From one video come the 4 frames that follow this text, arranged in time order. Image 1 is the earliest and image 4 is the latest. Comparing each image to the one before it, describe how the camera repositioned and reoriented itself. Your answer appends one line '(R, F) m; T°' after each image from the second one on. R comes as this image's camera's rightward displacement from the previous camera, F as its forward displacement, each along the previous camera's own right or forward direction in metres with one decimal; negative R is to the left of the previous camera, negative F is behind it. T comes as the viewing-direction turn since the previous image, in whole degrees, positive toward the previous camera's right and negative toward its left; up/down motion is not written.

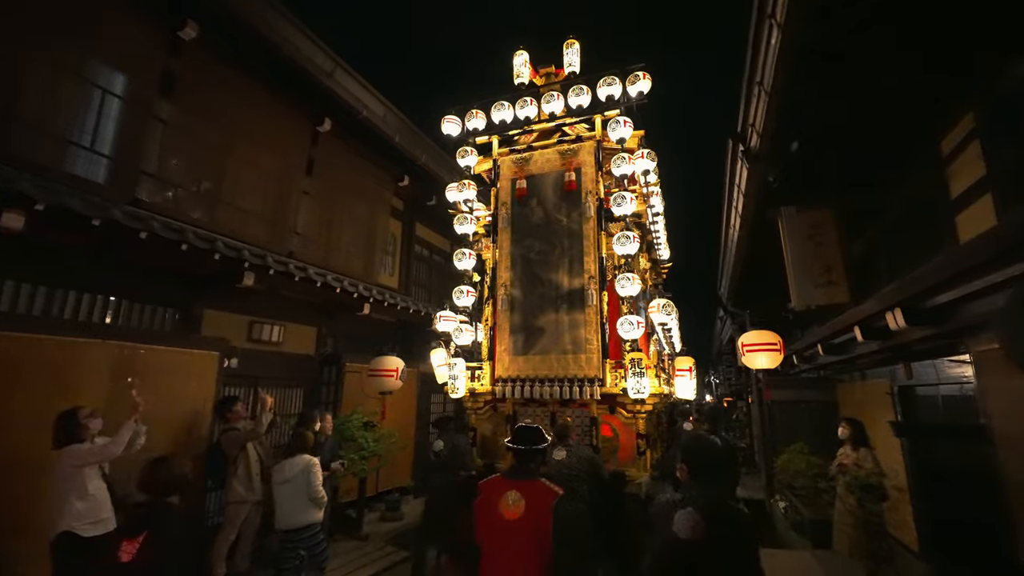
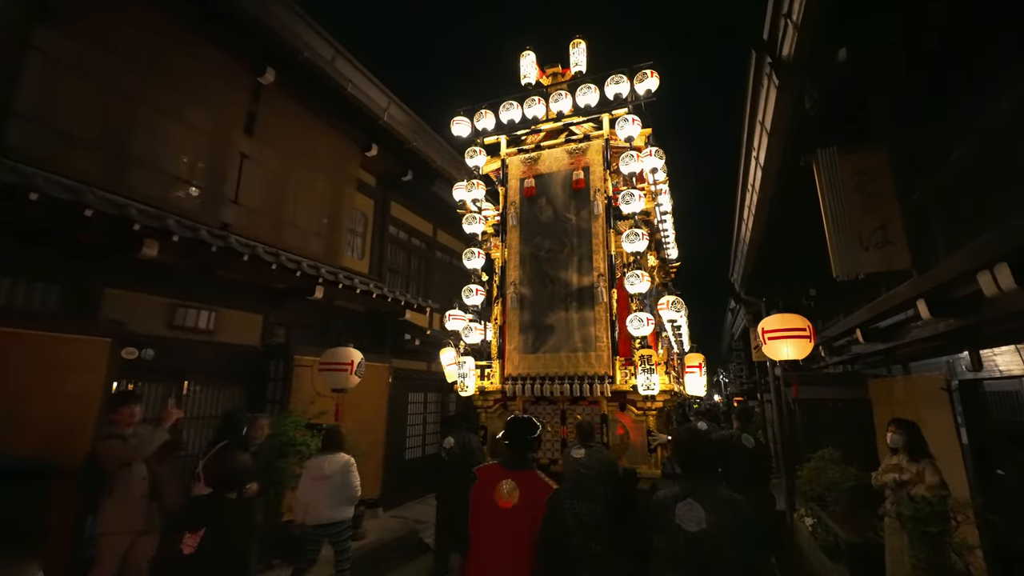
(+0.7, +1.5) m; -1°
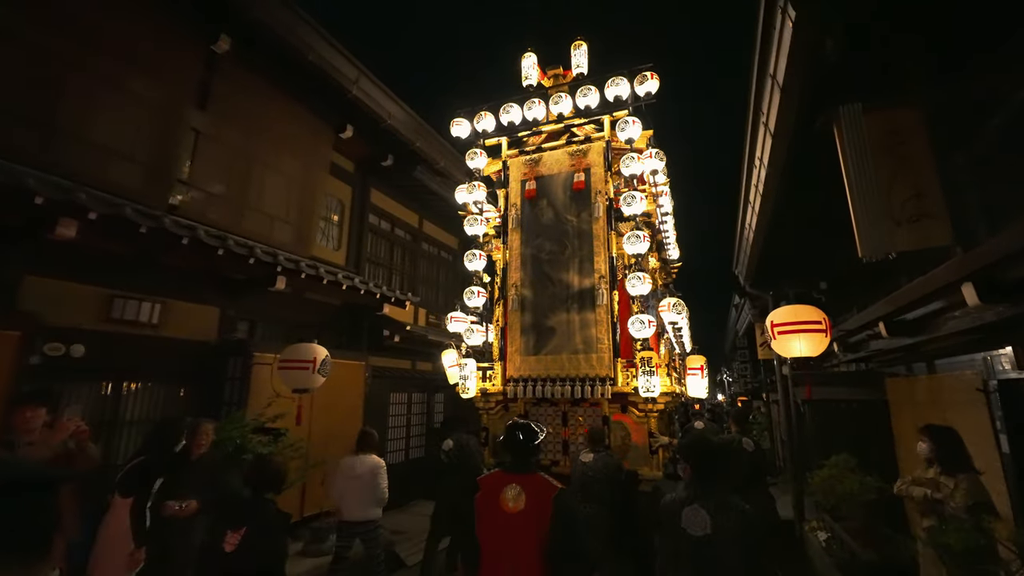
(+0.4, +0.8) m; 0°
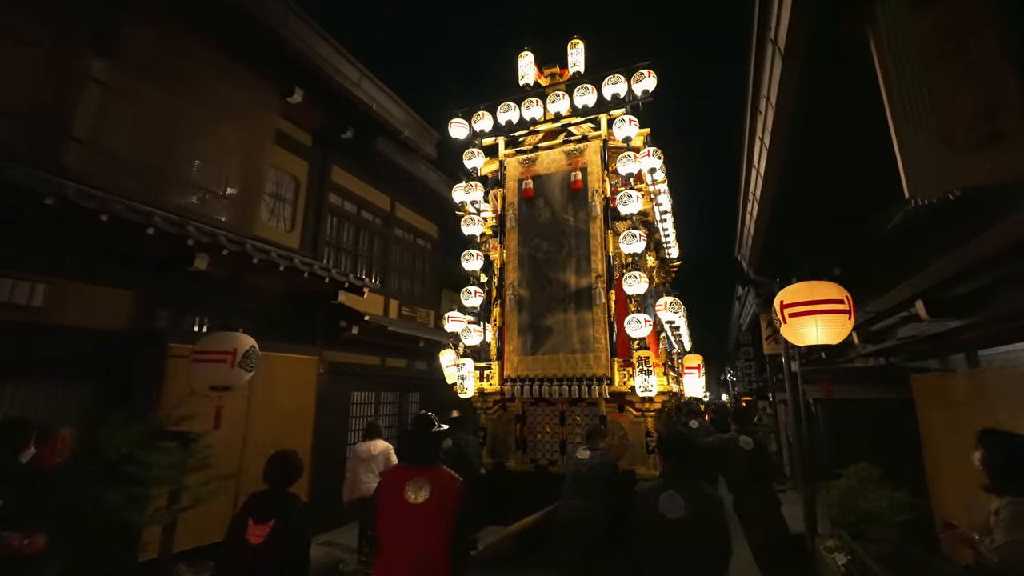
(+0.5, +1.2) m; 0°
